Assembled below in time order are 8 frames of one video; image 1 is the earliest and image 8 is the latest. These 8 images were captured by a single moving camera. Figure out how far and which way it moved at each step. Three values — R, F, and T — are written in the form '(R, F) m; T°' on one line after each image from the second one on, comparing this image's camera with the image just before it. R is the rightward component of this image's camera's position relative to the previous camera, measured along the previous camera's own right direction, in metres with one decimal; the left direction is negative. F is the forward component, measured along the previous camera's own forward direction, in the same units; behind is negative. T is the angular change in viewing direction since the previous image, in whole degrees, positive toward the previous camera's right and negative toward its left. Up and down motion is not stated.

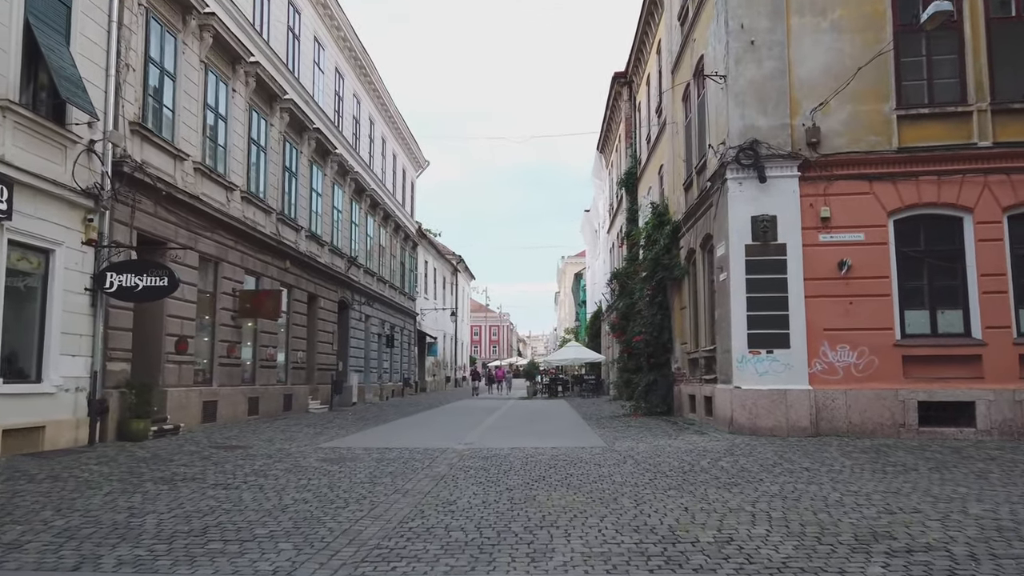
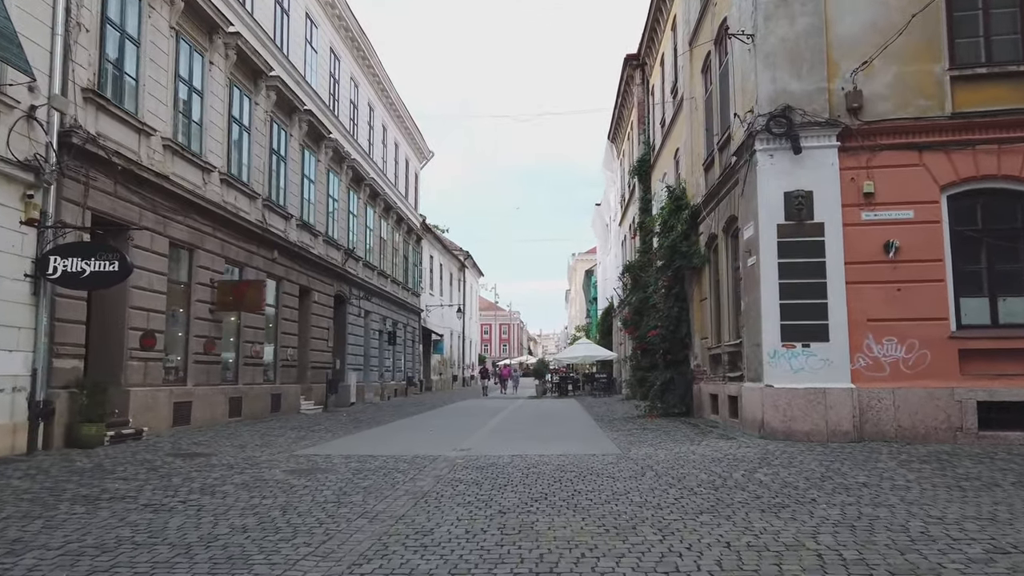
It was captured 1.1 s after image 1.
(+0.2, +1.7) m; -1°
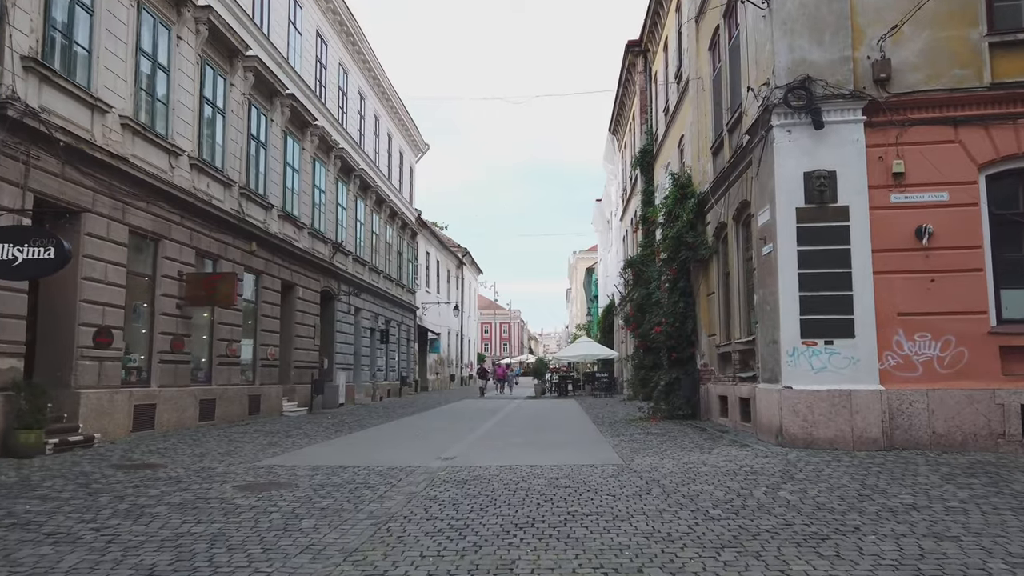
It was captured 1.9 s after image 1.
(+0.2, +1.3) m; 0°
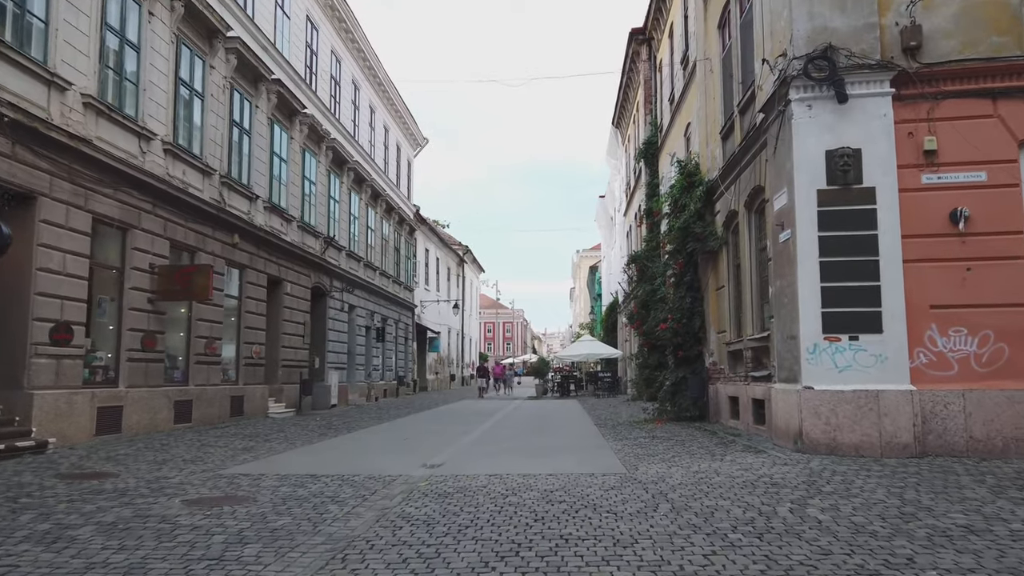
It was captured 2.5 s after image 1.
(+0.2, +1.1) m; 0°
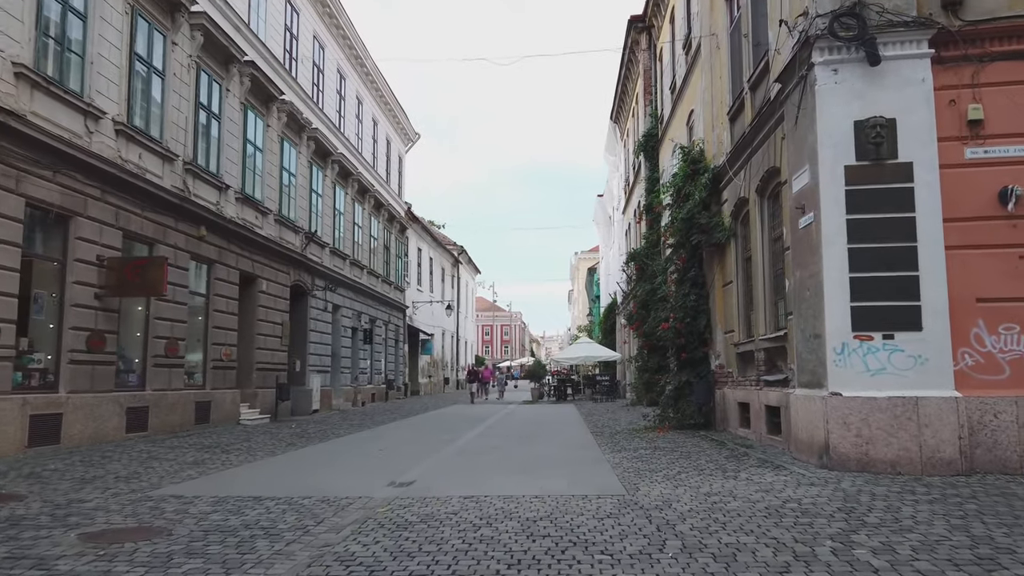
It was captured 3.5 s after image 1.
(+0.2, +1.4) m; 0°
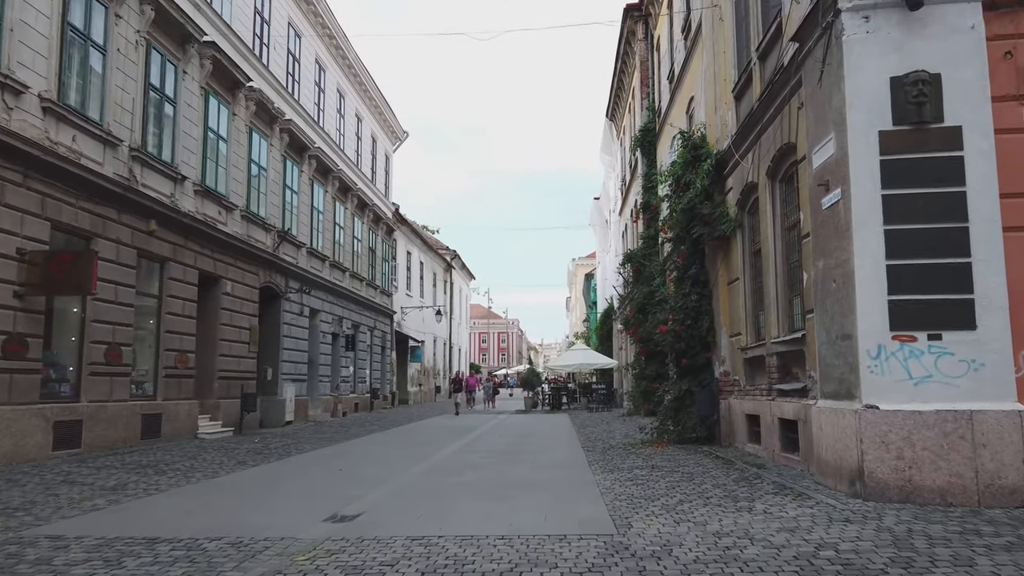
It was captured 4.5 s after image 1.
(+0.3, +1.6) m; 0°
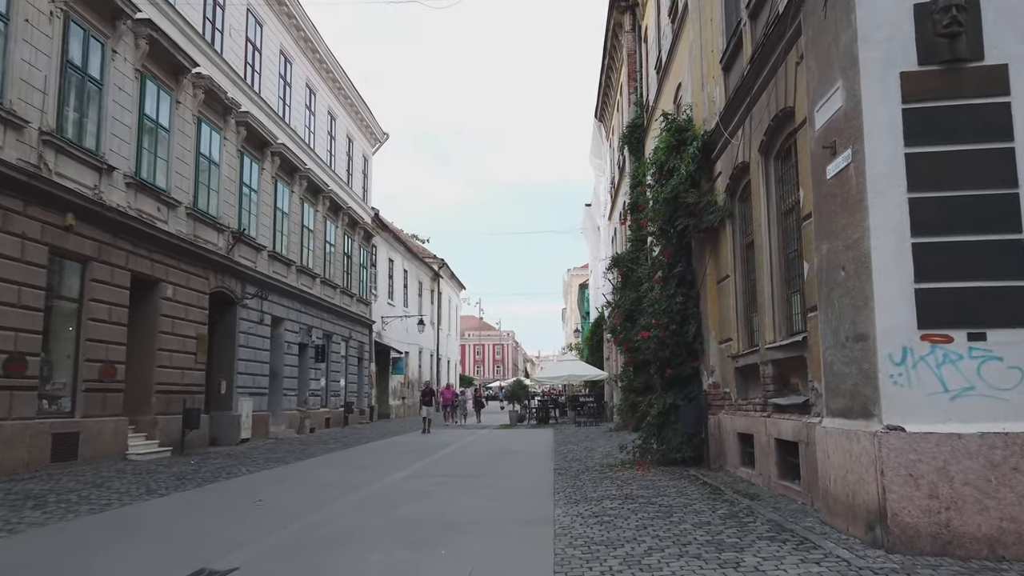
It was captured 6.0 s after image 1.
(+0.6, +1.7) m; 0°
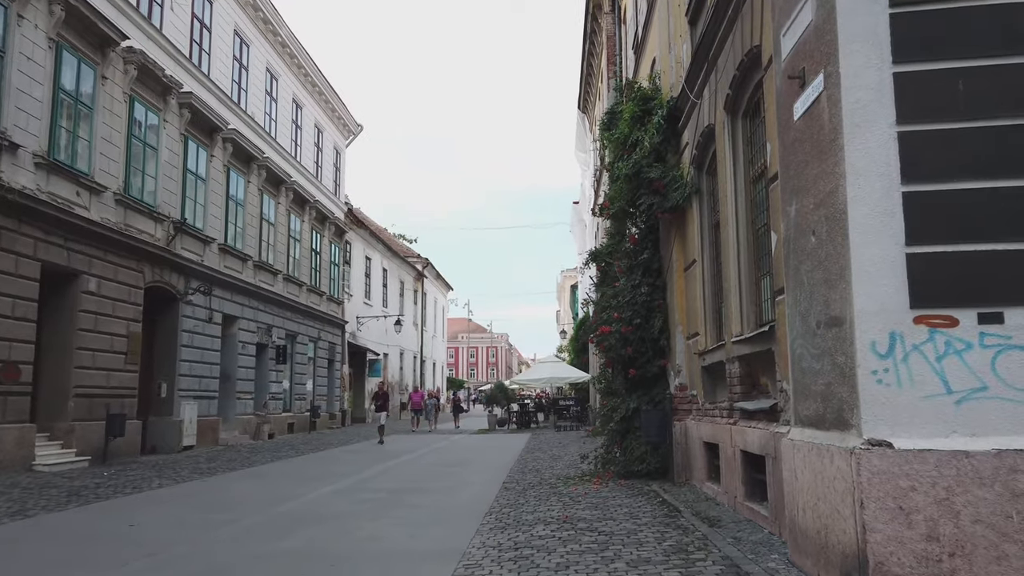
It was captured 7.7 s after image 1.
(+0.8, +1.5) m; 0°
